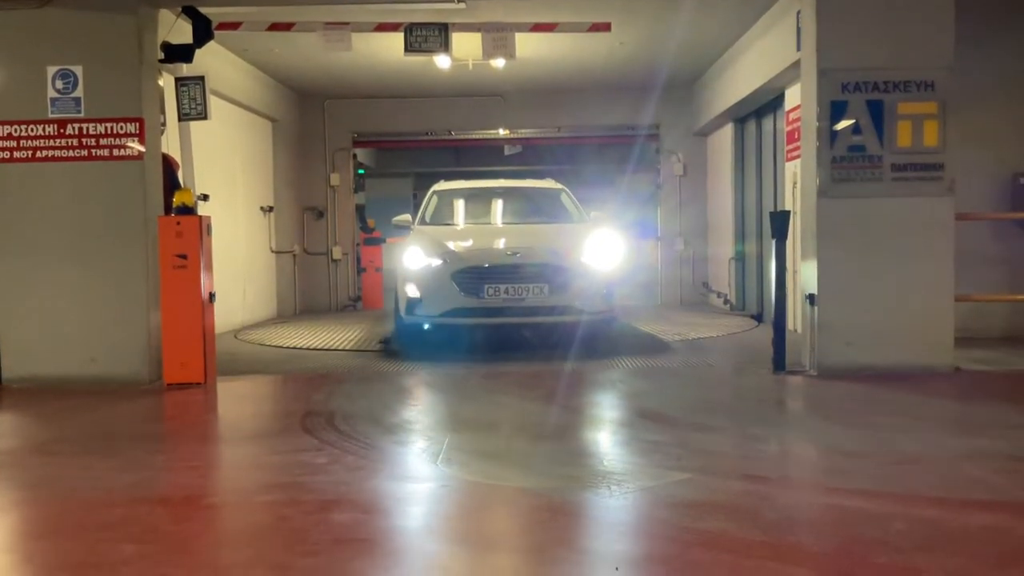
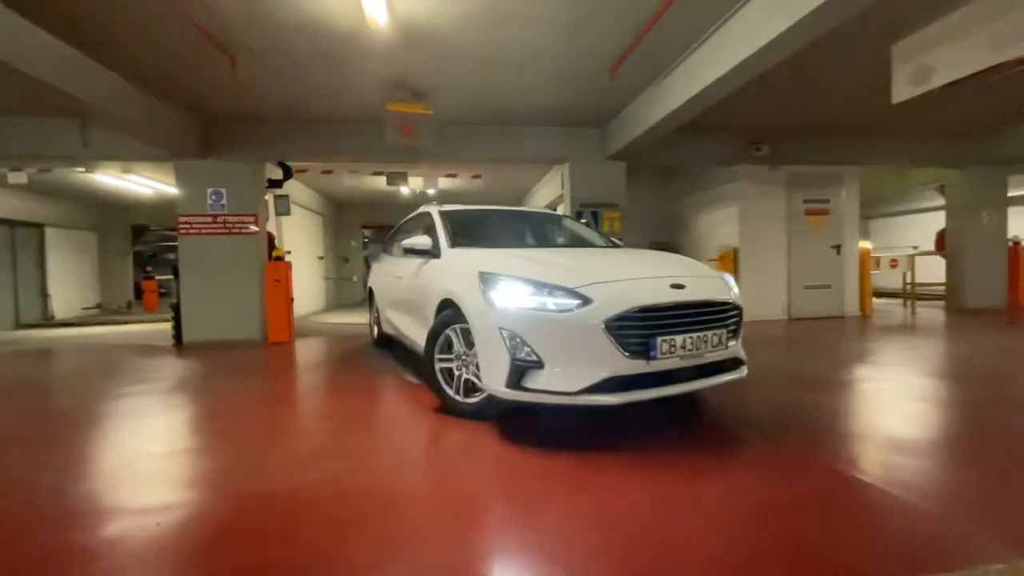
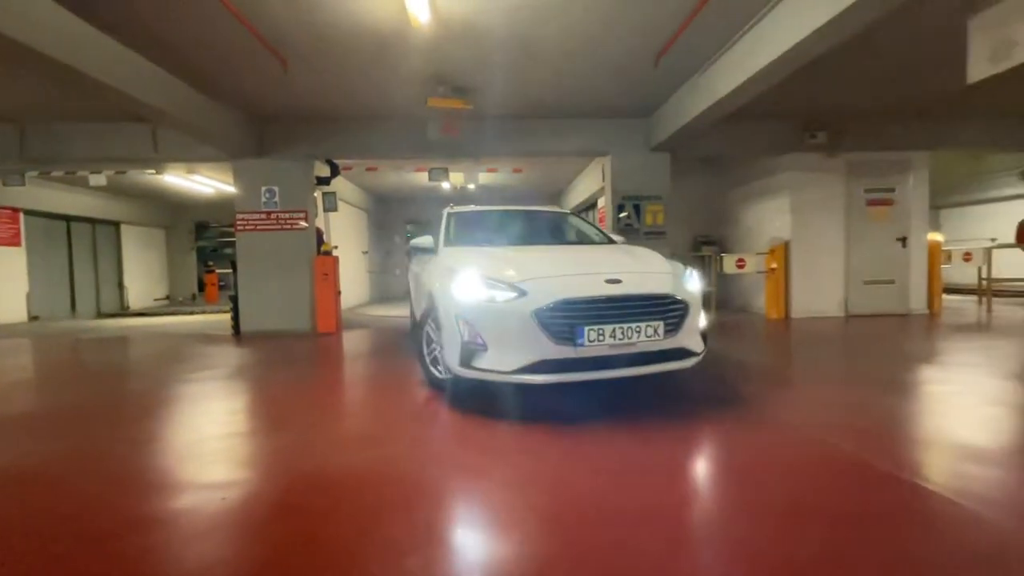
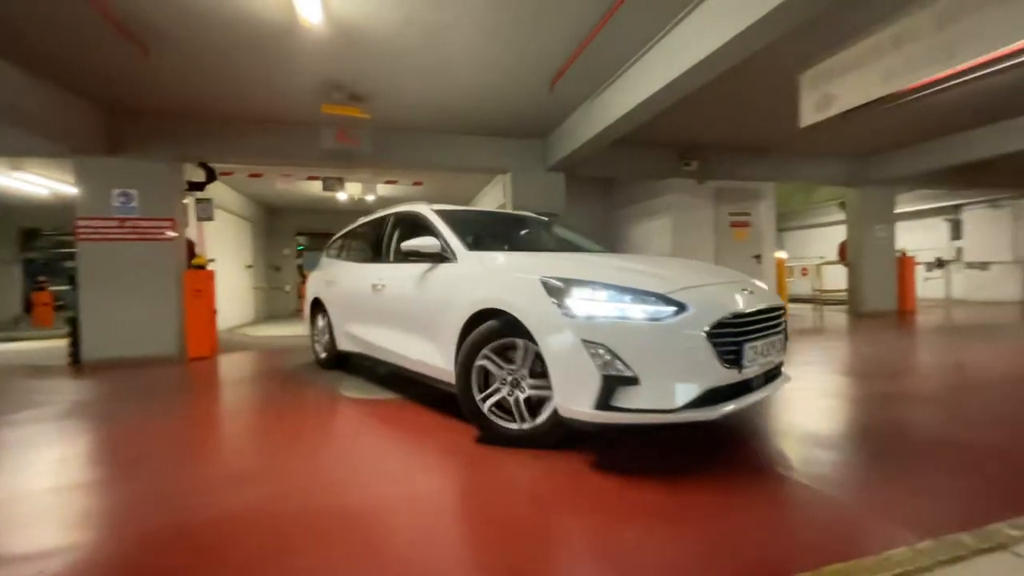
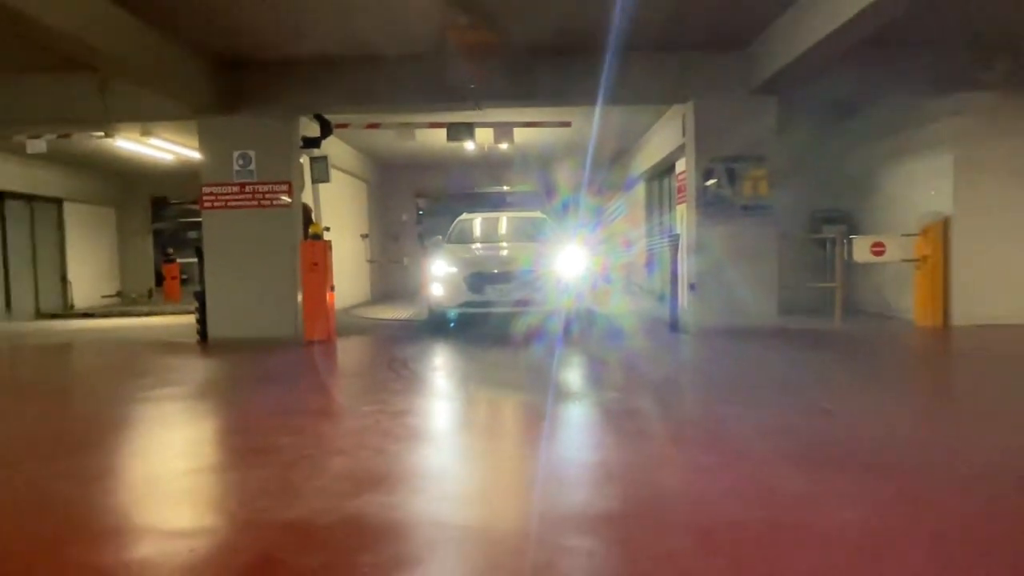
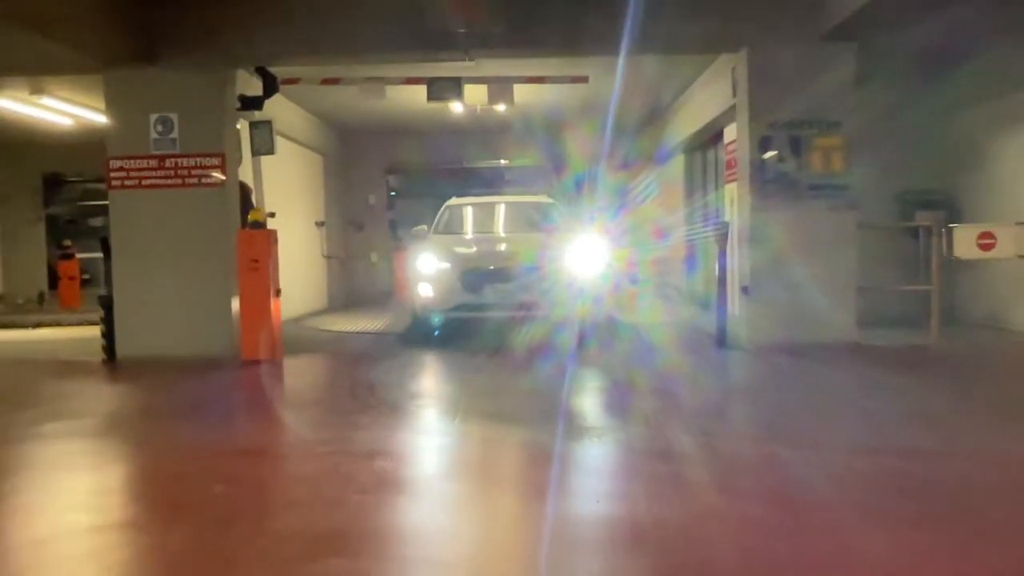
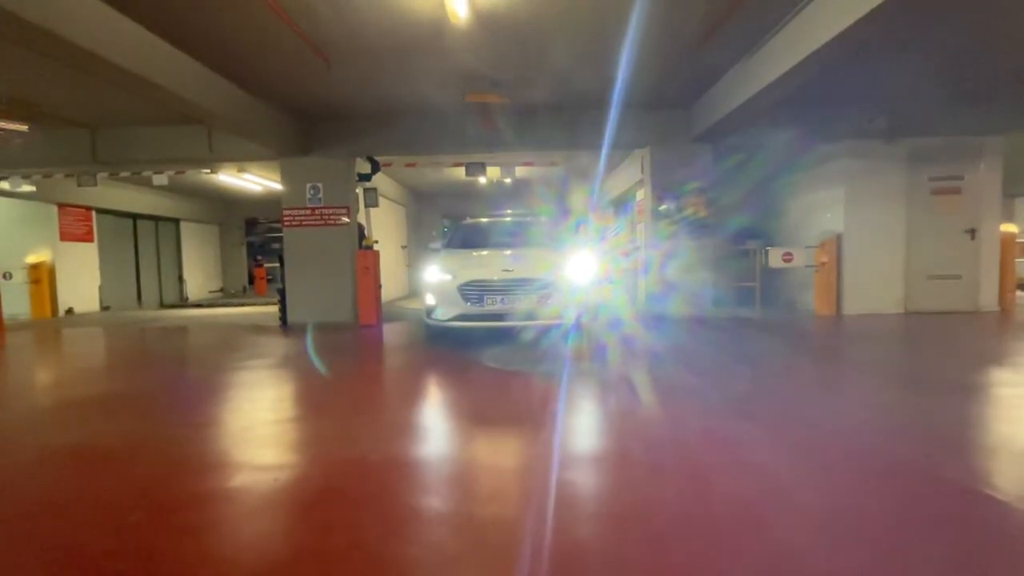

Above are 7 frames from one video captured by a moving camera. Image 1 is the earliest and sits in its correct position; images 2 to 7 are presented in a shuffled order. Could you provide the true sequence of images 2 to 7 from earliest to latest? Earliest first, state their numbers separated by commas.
6, 5, 7, 3, 2, 4
